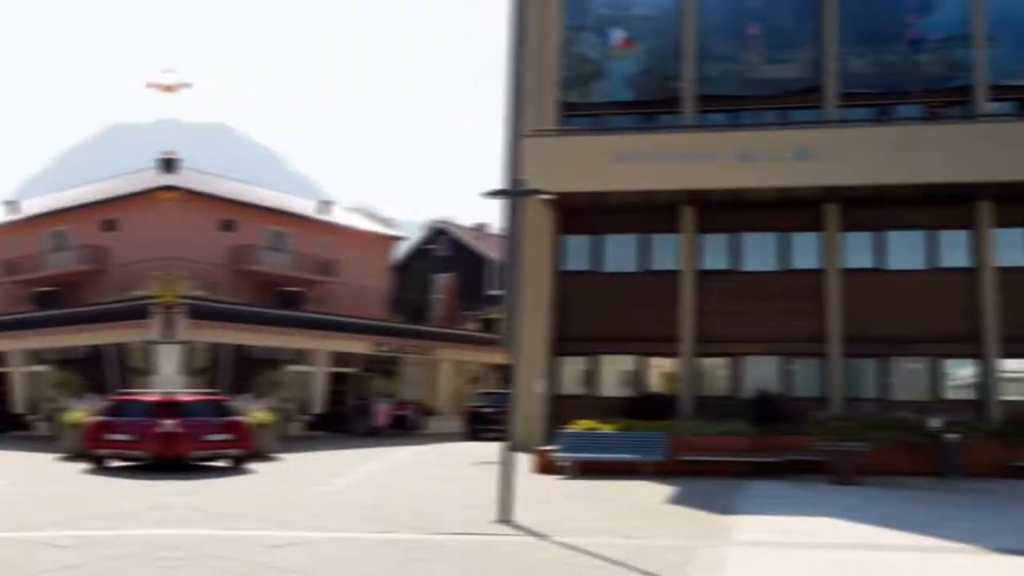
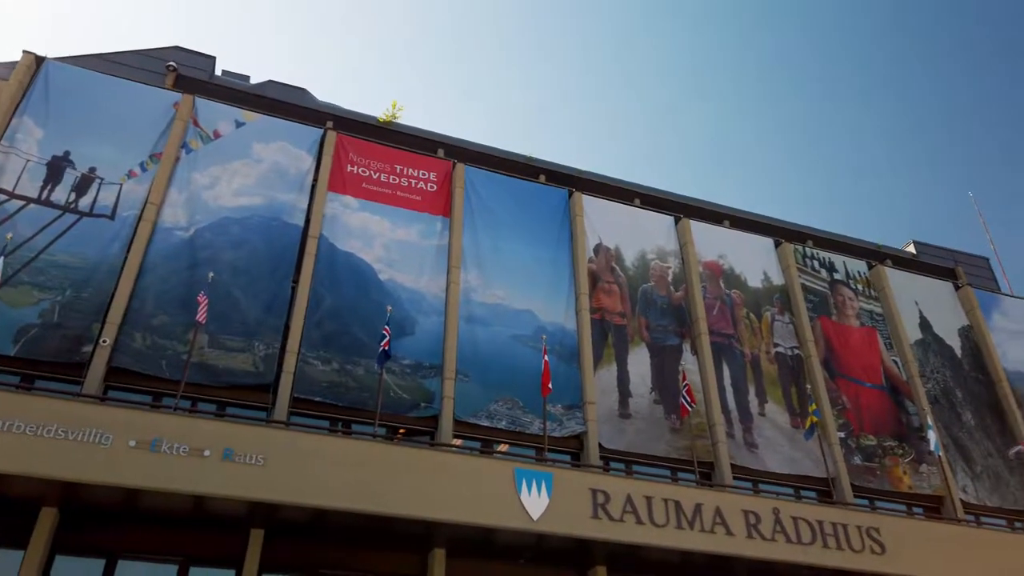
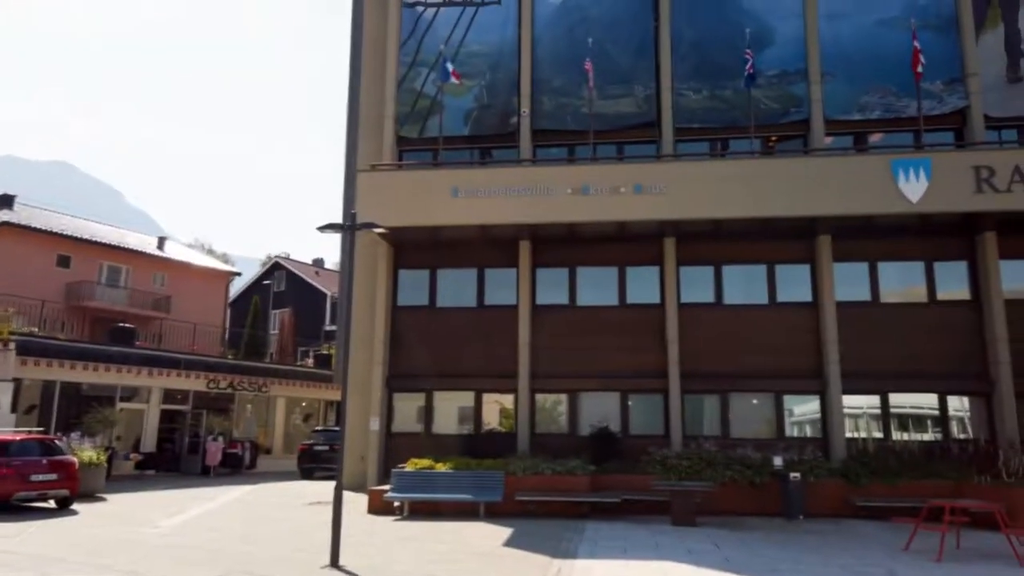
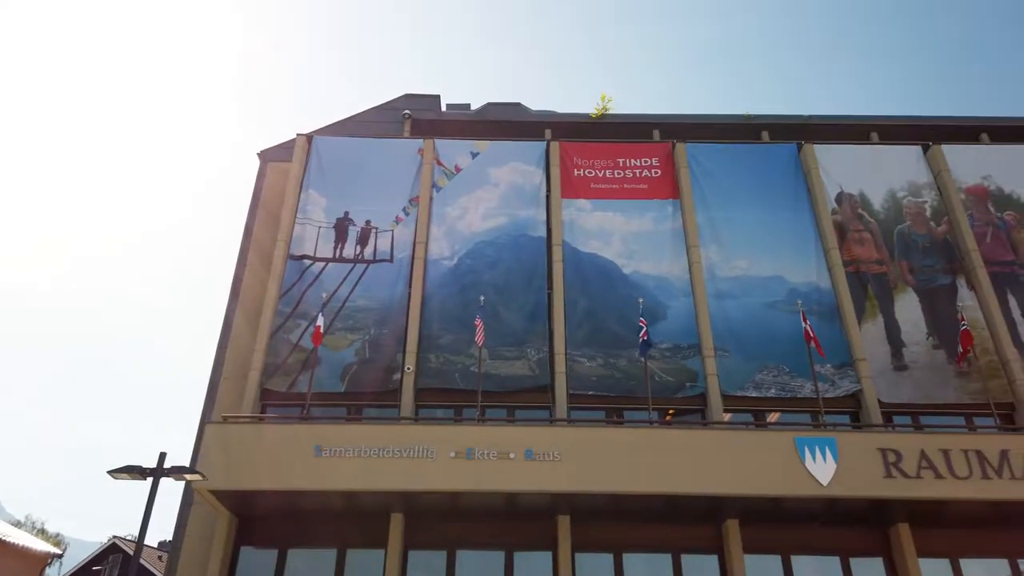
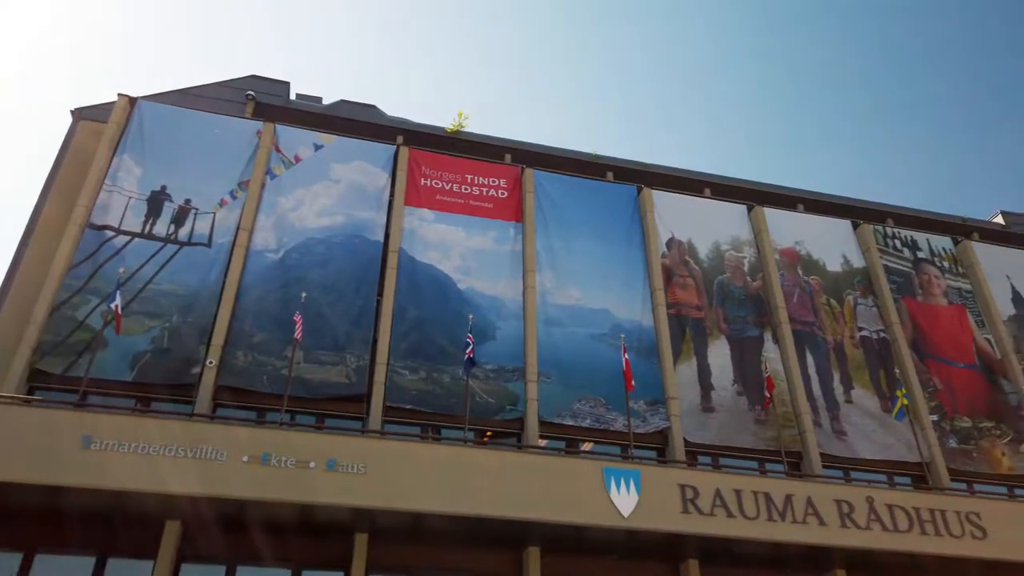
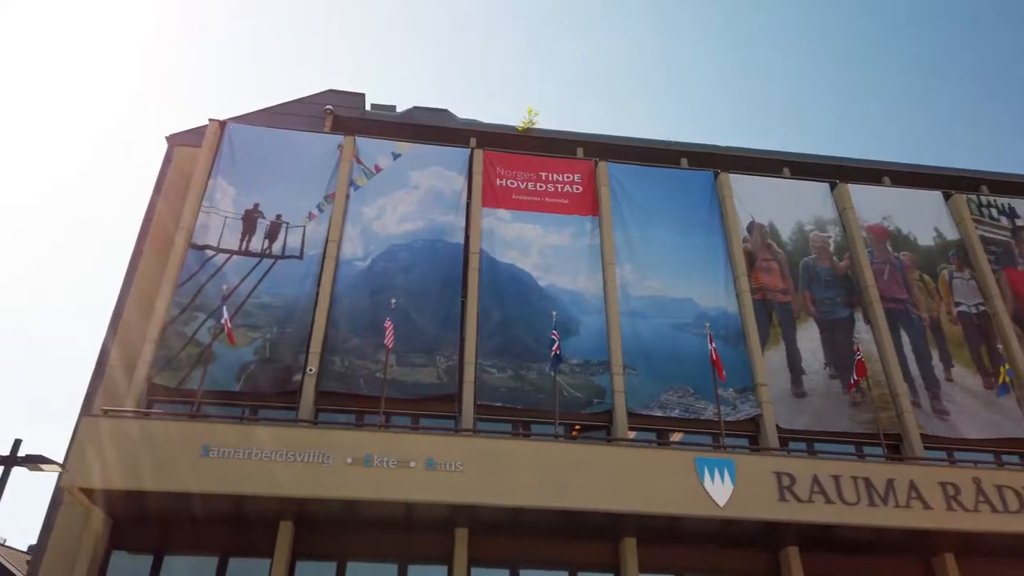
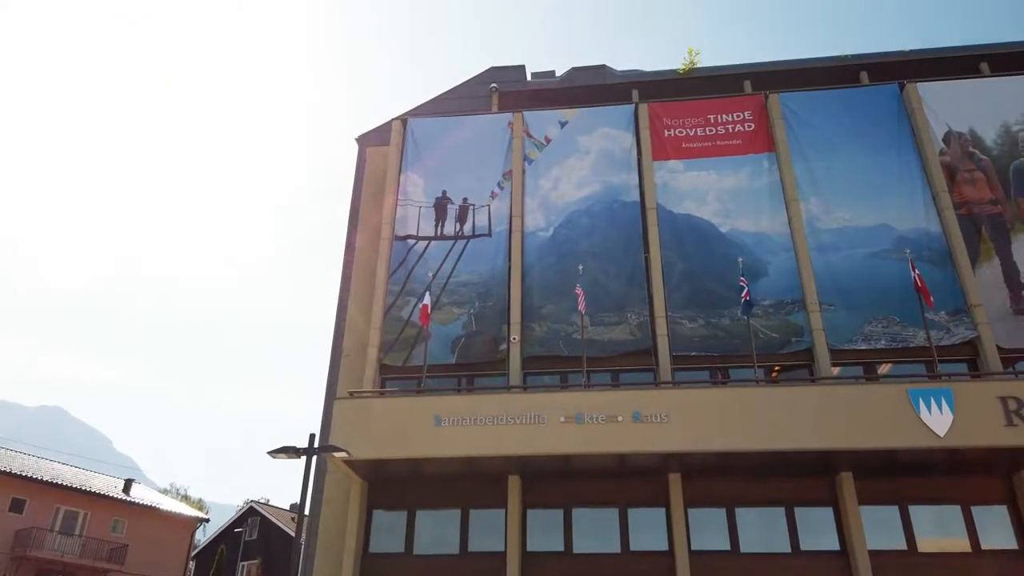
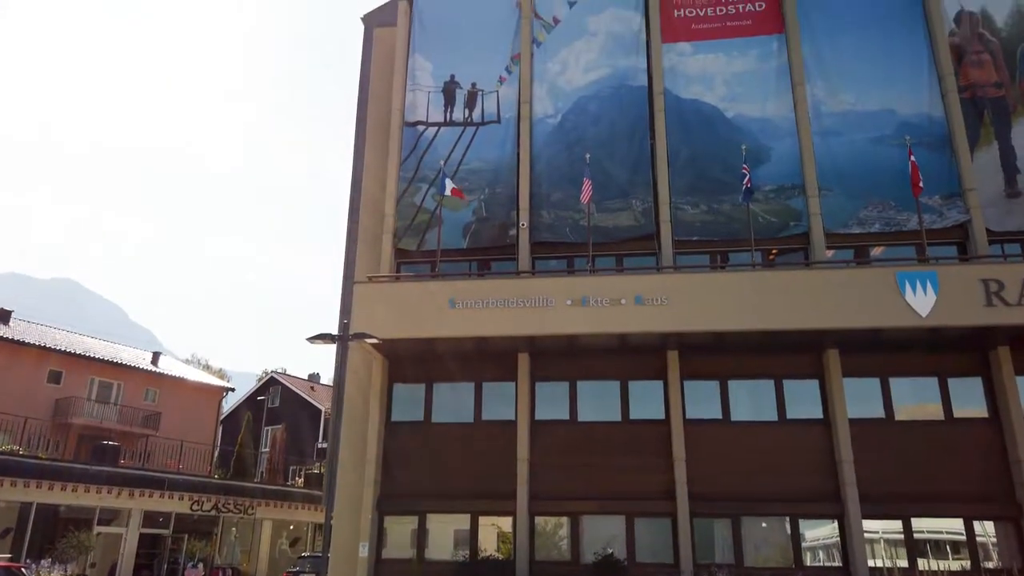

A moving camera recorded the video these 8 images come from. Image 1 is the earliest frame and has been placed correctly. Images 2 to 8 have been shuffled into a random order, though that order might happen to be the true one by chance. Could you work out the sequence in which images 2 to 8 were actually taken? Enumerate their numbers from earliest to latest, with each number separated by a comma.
3, 8, 7, 4, 6, 5, 2
